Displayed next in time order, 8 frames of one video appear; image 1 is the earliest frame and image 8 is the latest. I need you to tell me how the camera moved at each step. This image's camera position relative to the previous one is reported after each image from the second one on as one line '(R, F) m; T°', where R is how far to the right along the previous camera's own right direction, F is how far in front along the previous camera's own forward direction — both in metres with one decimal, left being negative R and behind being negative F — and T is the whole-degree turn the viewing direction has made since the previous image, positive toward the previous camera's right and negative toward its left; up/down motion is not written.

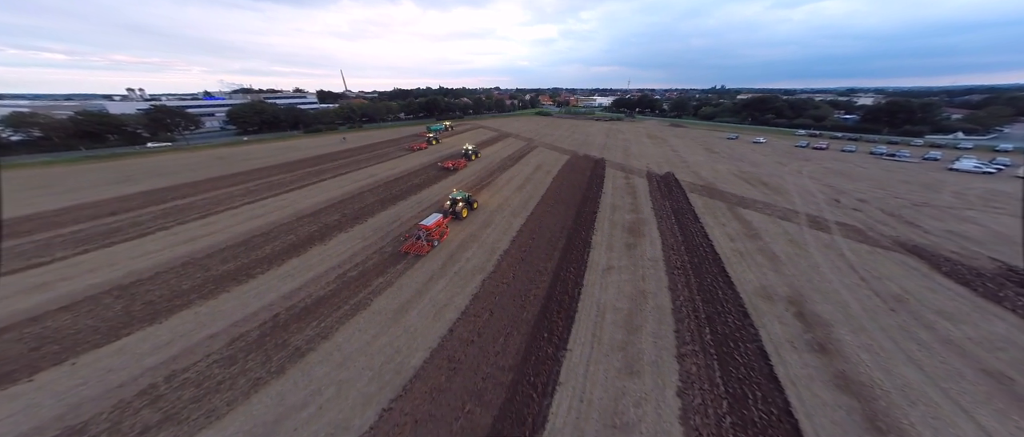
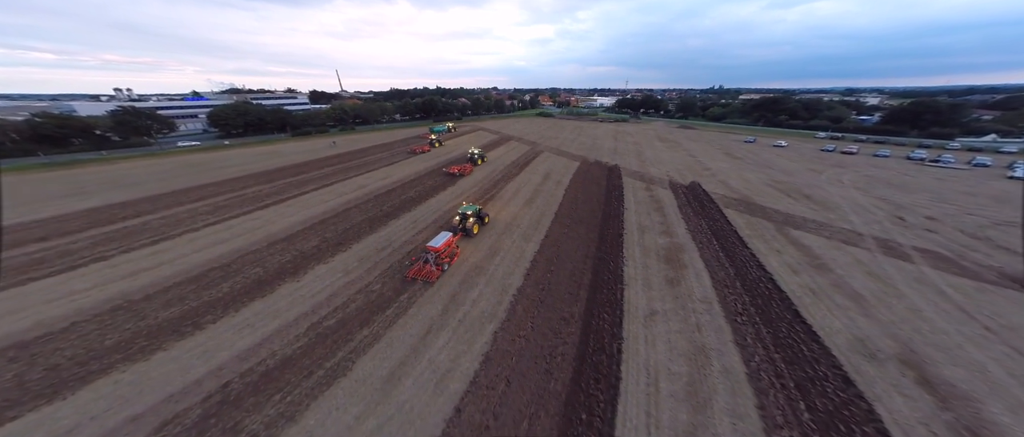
(-0.9, +2.6) m; +1°
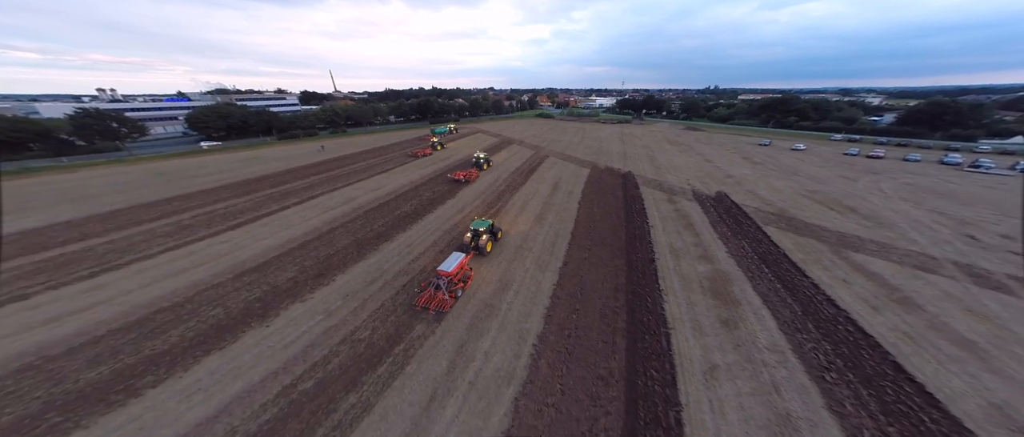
(-0.9, +2.1) m; +1°
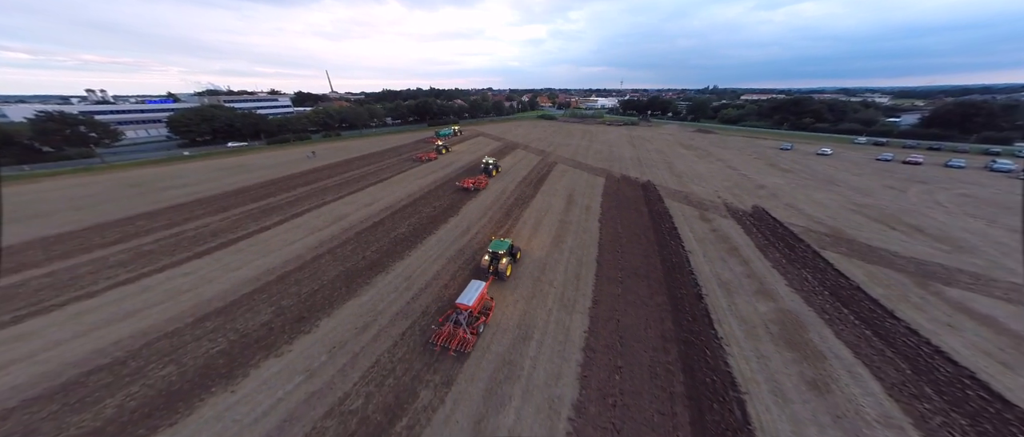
(-0.9, +2.1) m; +1°
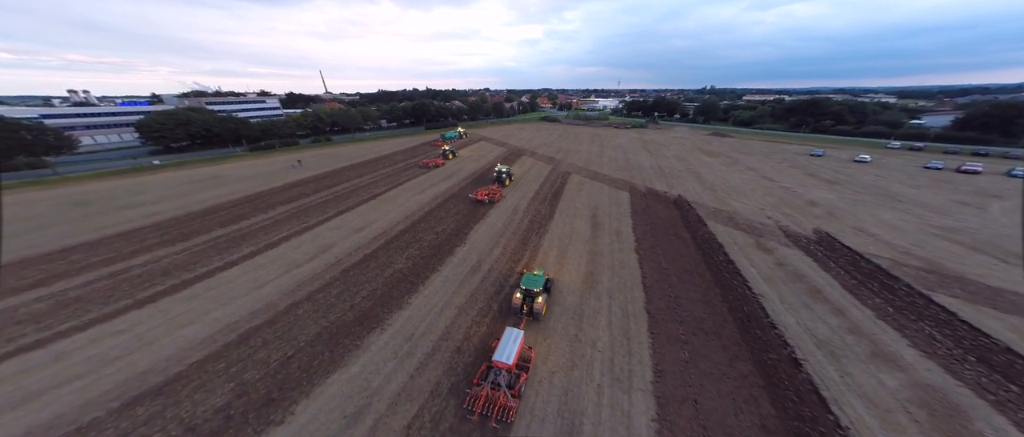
(-1.2, +2.6) m; +1°
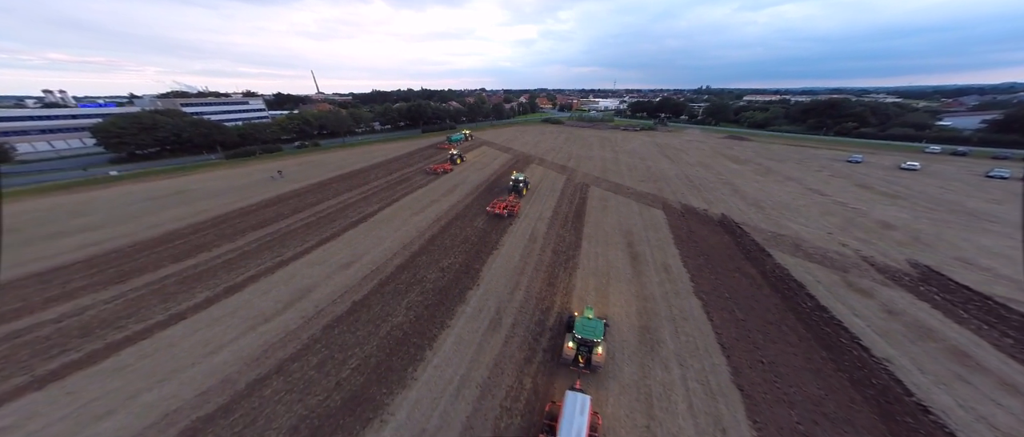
(-1.3, +2.8) m; +1°
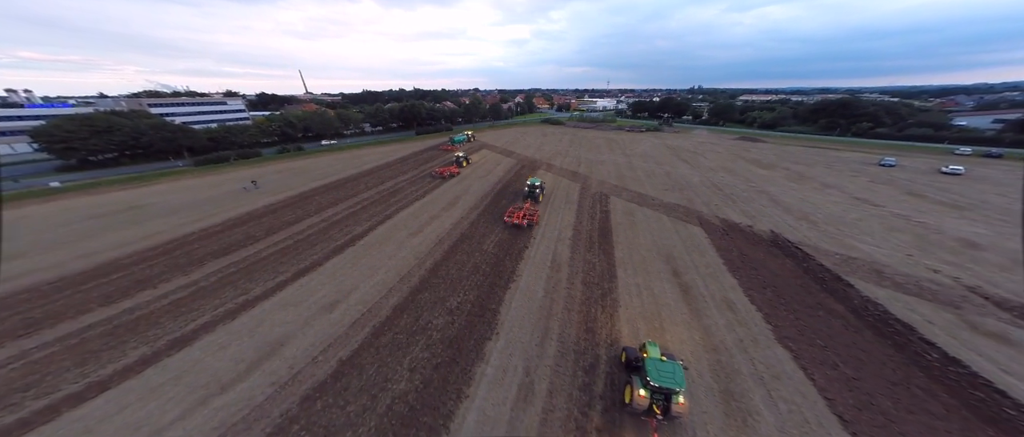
(-1.2, +2.5) m; +1°
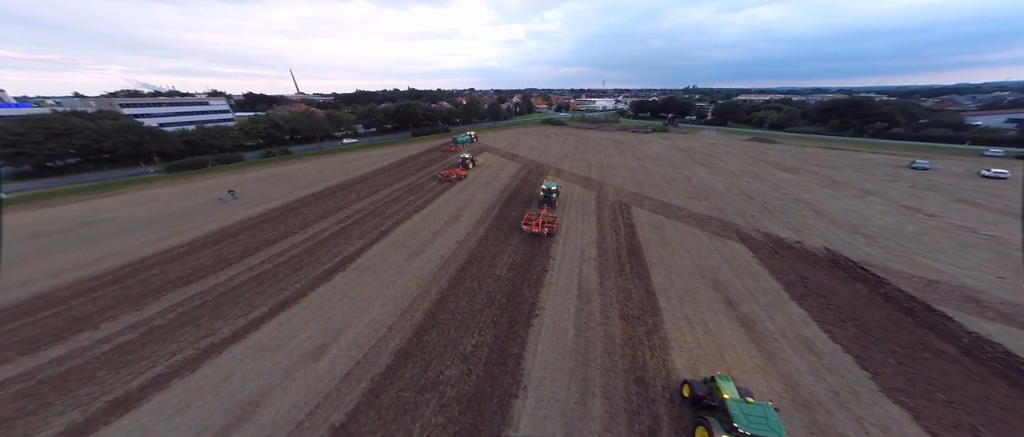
(-1.0, +1.9) m; +1°
